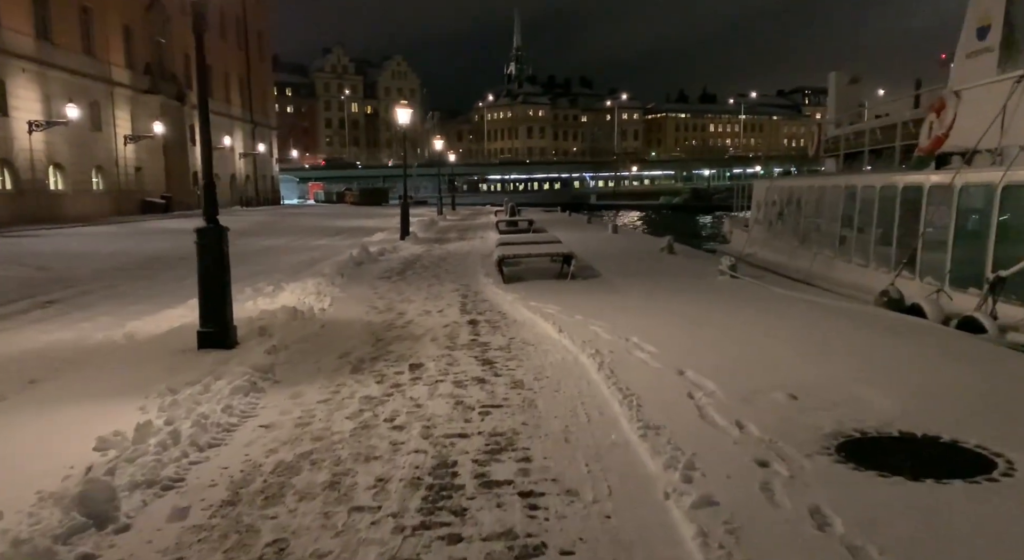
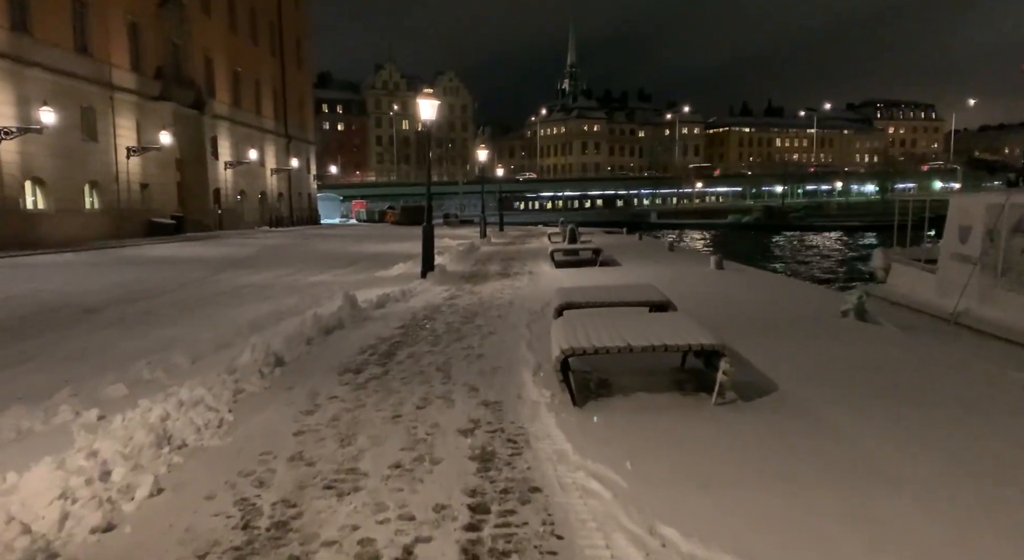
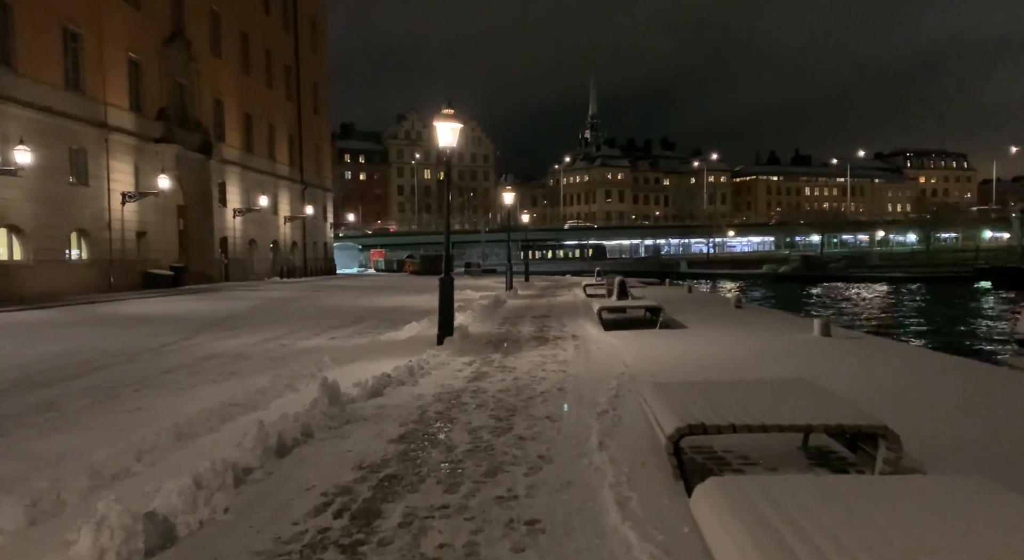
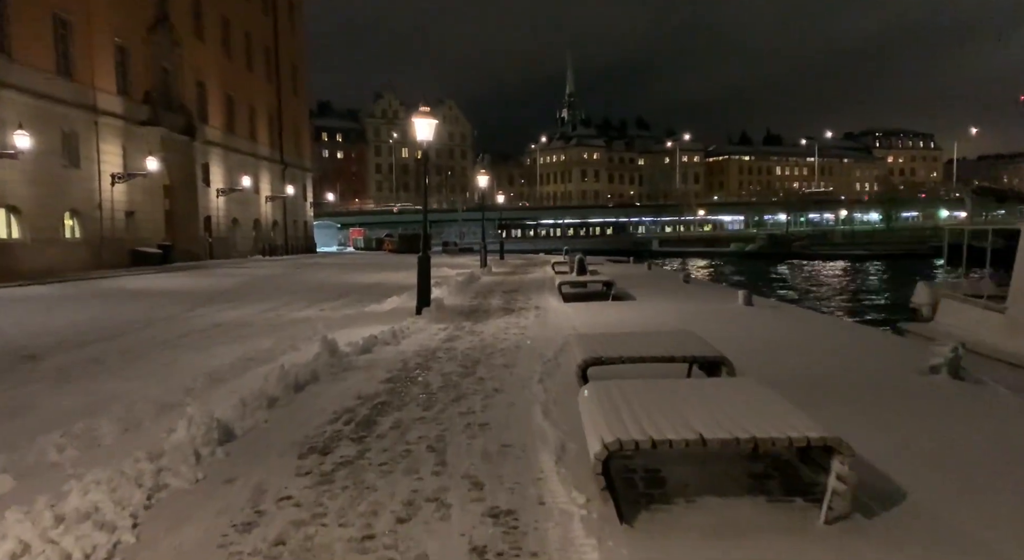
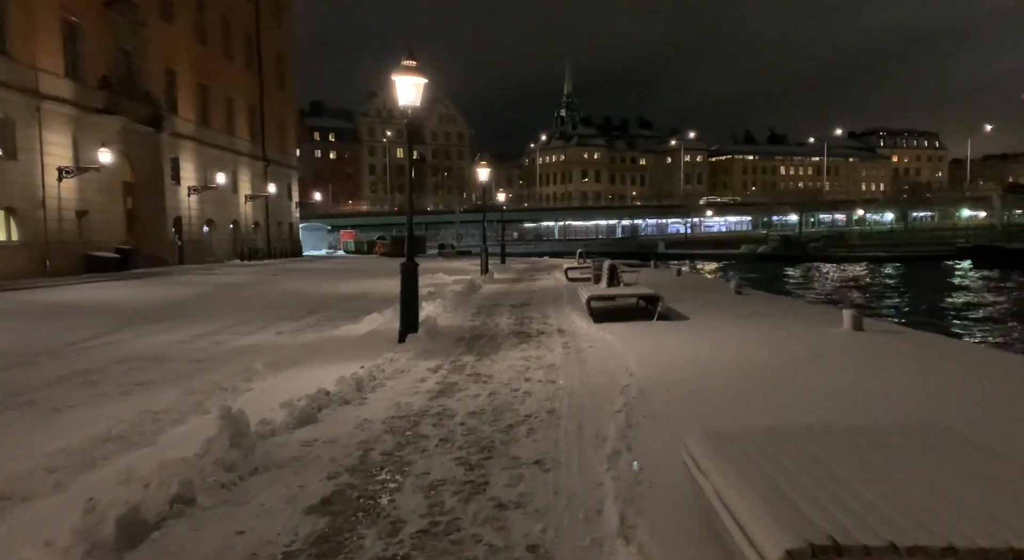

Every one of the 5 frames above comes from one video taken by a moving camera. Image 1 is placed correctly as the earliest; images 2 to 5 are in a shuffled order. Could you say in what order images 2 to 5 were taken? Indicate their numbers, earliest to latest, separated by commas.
2, 4, 3, 5
